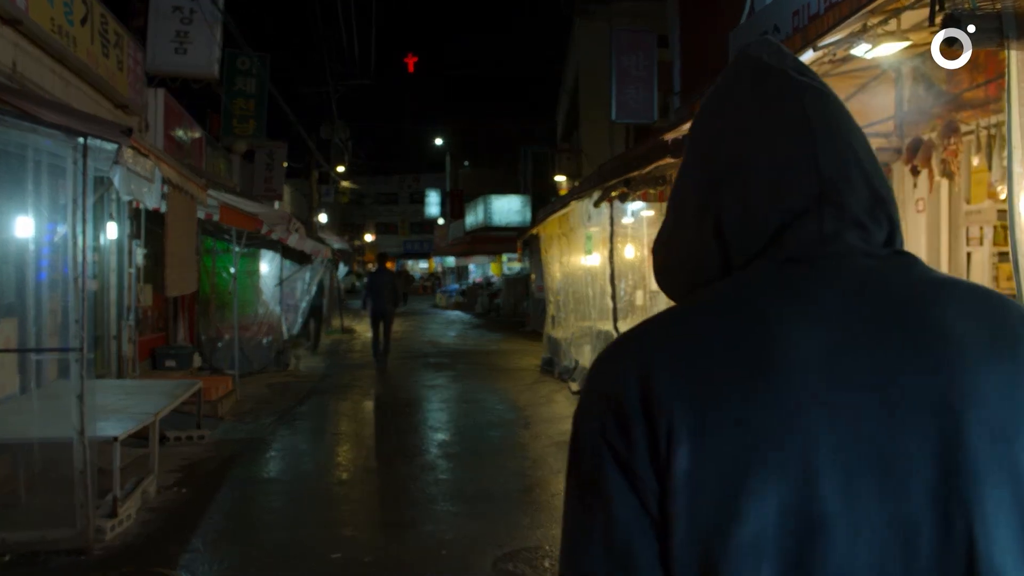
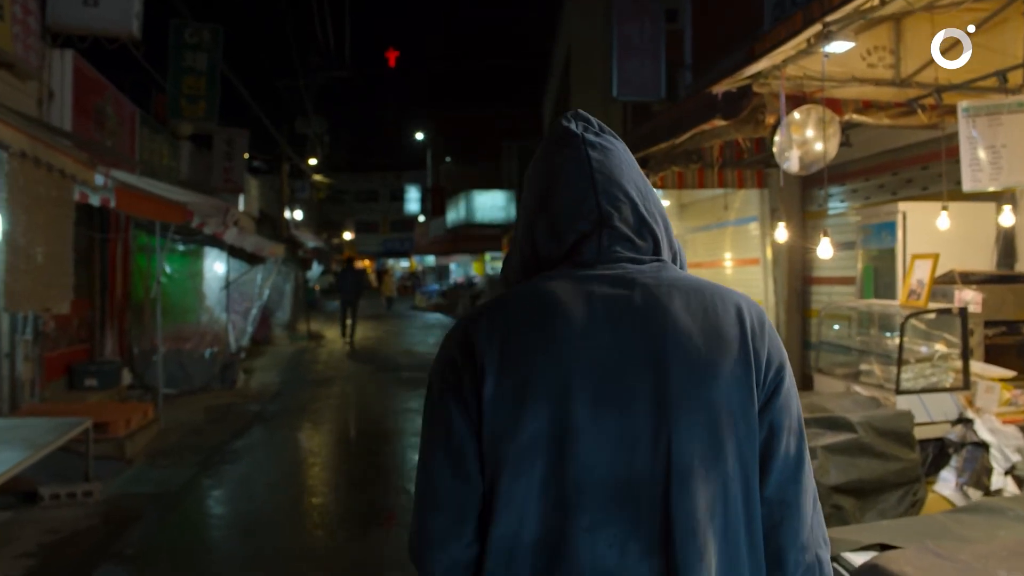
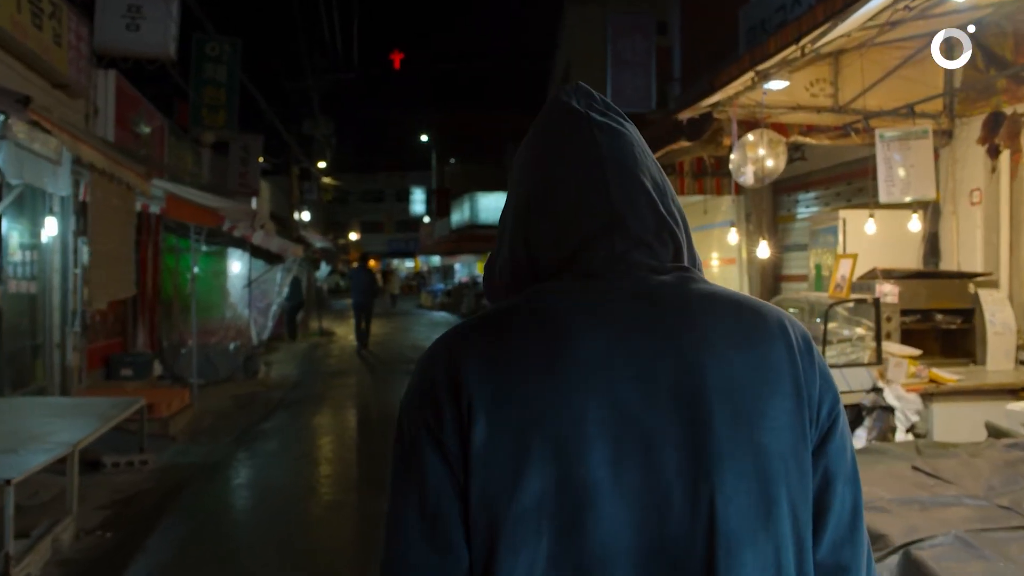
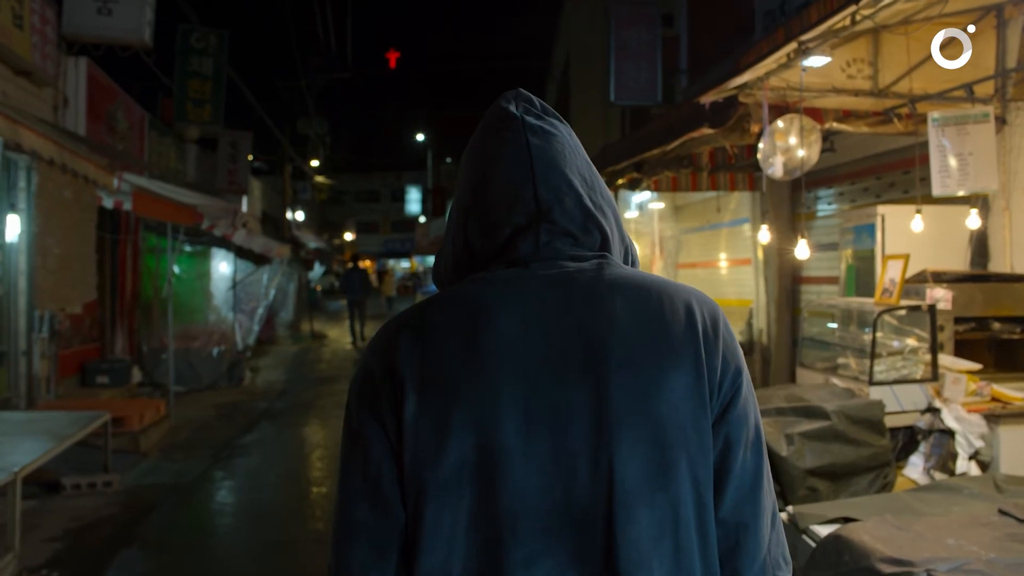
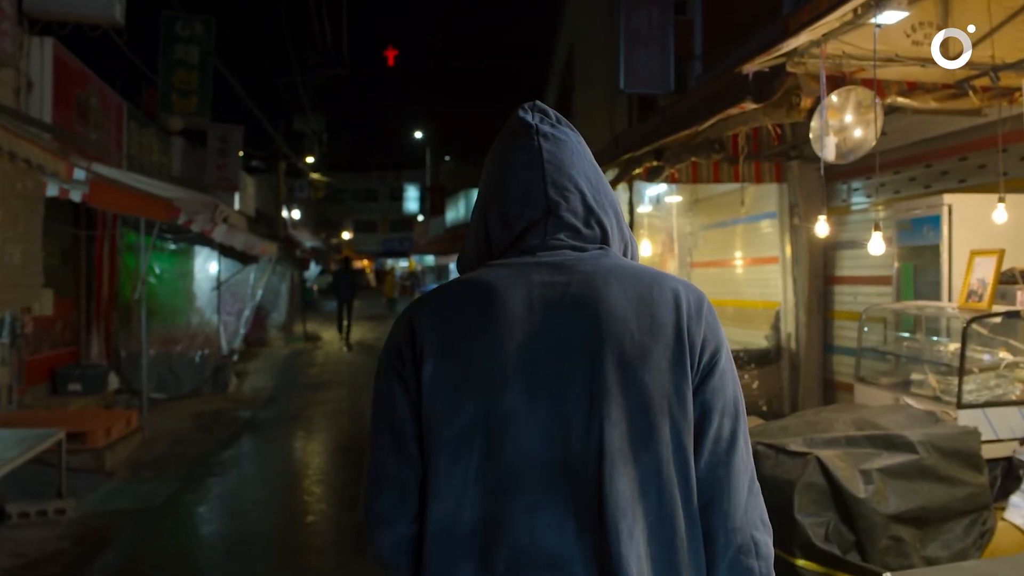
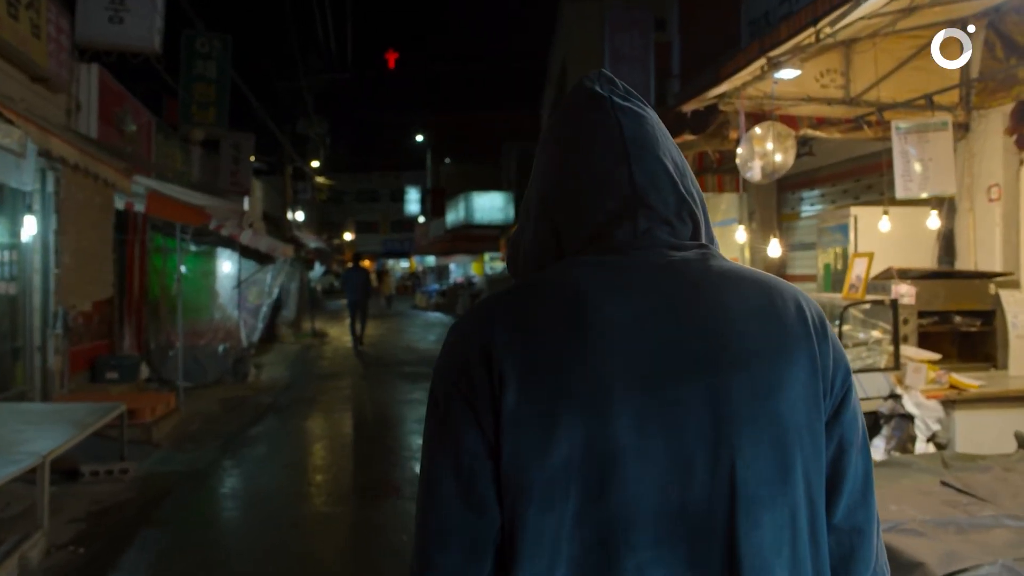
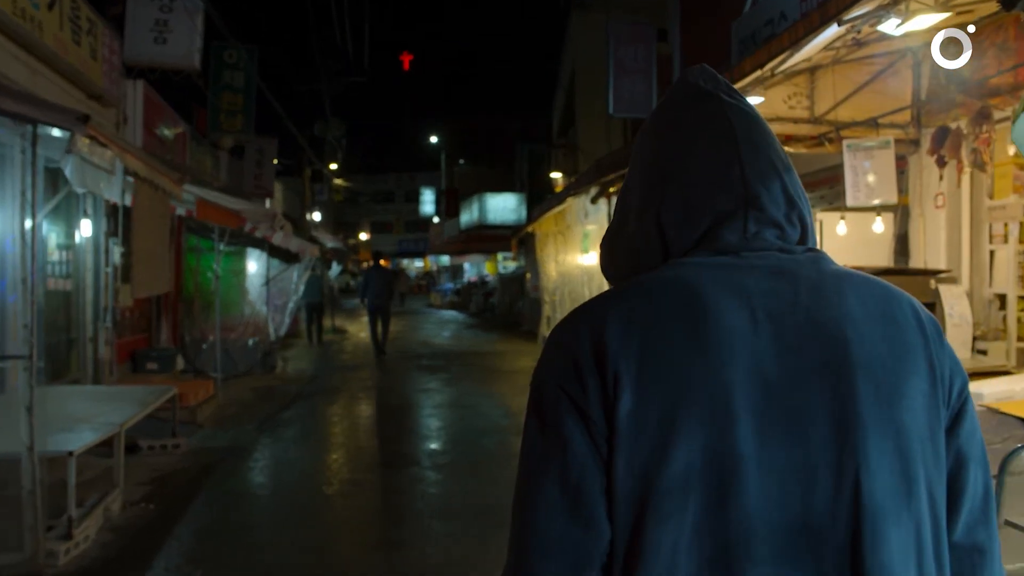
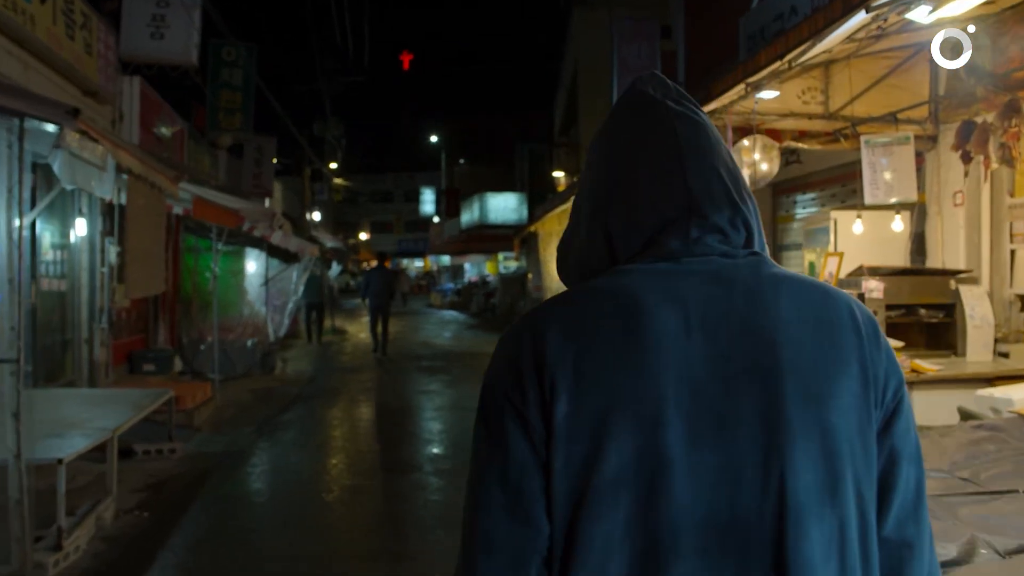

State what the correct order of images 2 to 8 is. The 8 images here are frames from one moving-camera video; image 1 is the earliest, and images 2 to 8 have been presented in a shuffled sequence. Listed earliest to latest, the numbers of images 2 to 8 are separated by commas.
7, 8, 3, 6, 4, 2, 5
